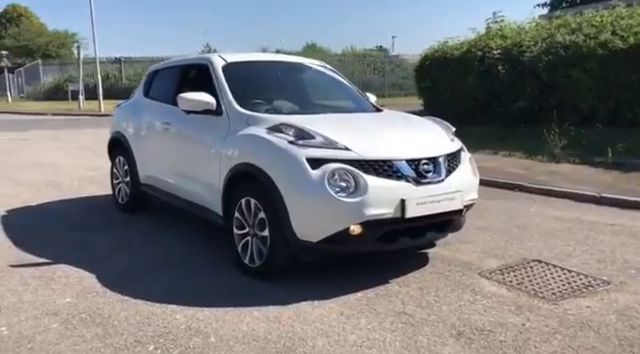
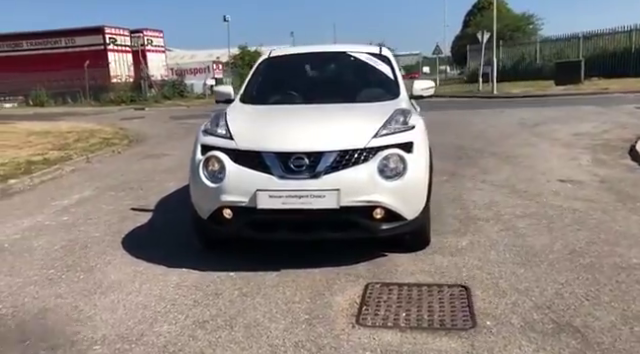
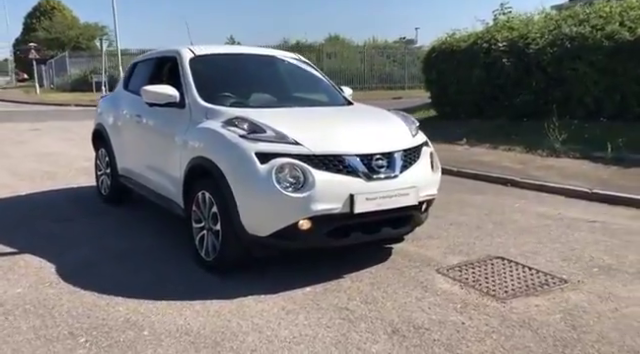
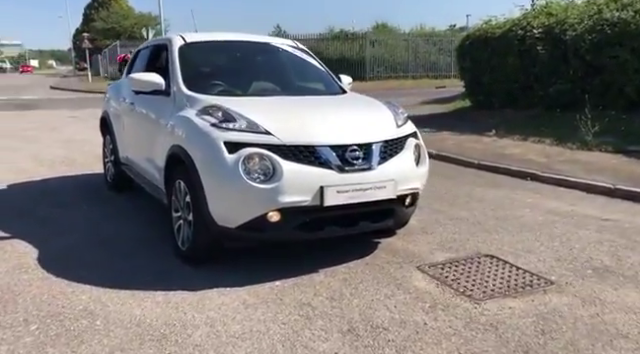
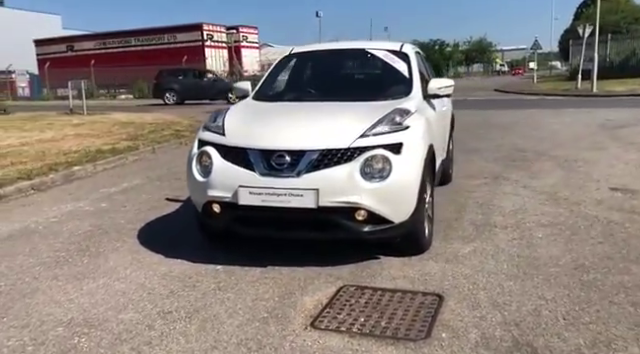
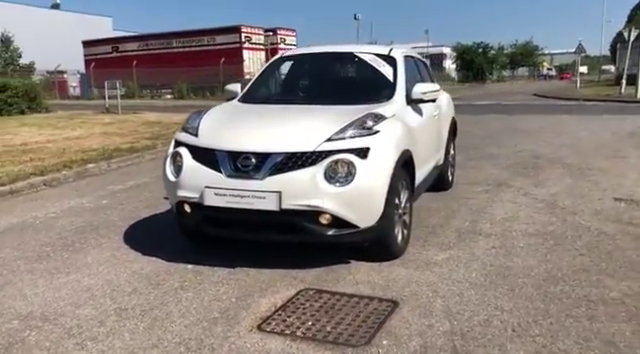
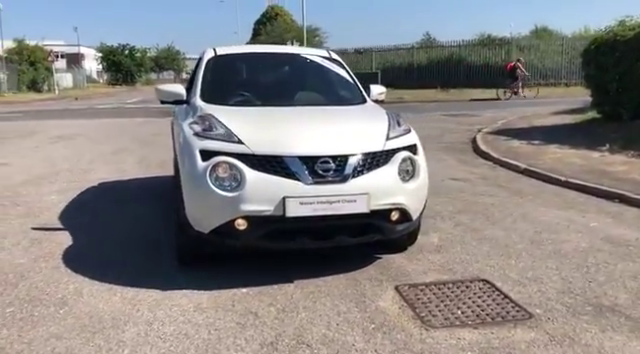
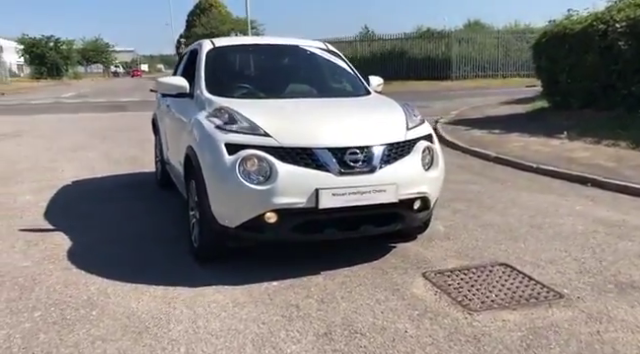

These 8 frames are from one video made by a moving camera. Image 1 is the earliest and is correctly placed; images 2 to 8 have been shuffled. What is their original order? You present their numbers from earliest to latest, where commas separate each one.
3, 4, 8, 7, 2, 5, 6
